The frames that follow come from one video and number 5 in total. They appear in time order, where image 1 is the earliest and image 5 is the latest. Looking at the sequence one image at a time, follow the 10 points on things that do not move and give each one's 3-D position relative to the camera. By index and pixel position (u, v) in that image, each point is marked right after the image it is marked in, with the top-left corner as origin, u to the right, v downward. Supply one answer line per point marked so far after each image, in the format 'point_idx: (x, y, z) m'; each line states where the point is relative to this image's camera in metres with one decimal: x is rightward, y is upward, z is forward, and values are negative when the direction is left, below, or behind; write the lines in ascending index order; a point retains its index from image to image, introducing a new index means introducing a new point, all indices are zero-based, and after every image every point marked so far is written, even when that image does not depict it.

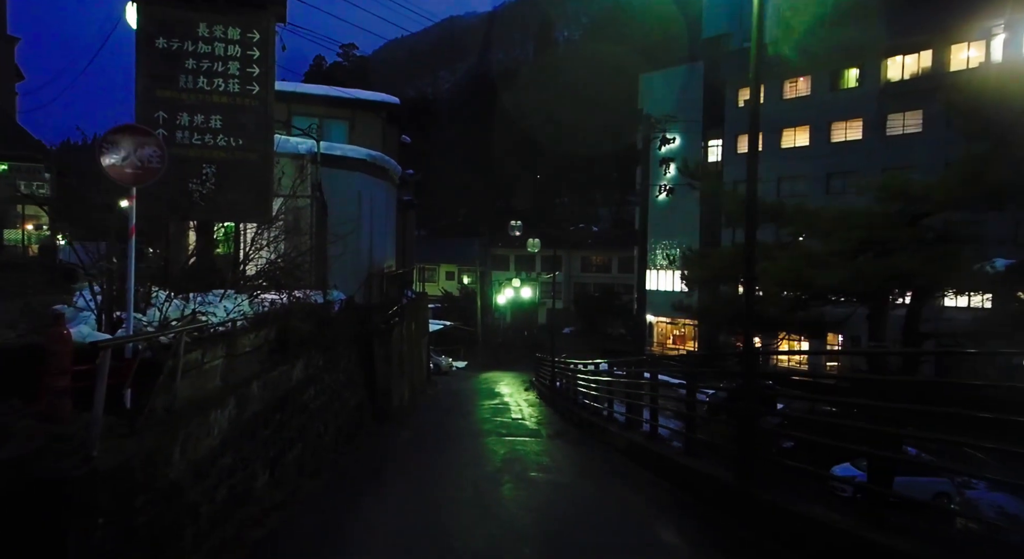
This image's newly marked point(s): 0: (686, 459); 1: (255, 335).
0: (+1.8, -1.8, +7.6) m
1: (-2.1, -0.4, +6.0) m
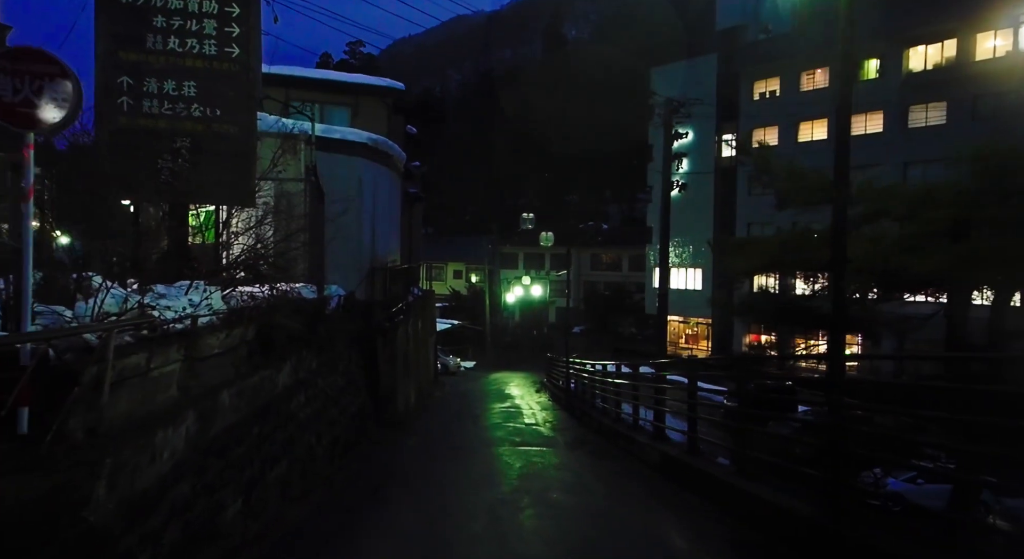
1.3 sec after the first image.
0: (+1.9, -1.7, +6.6) m
1: (-1.9, -0.4, +5.0) m
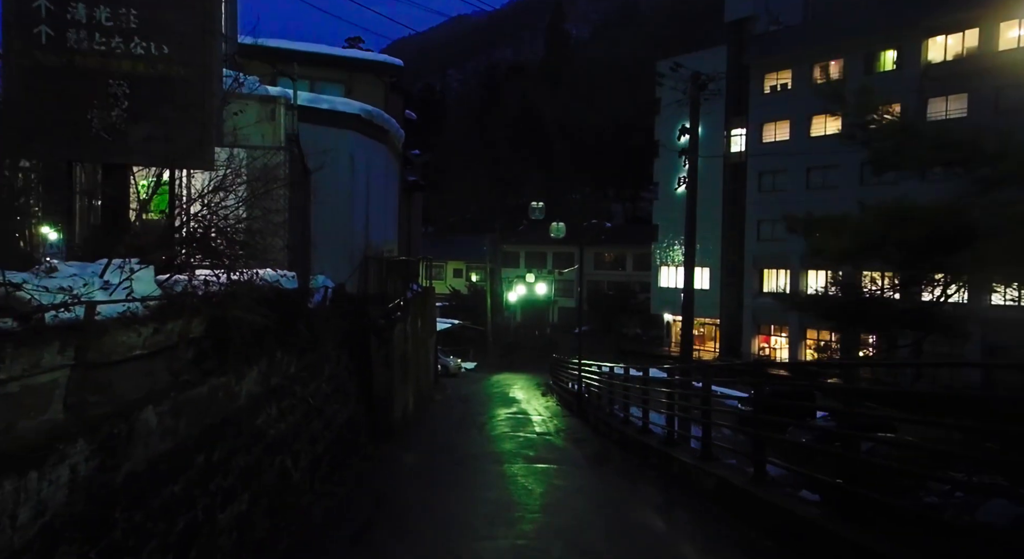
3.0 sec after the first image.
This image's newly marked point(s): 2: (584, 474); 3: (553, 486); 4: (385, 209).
0: (+2.1, -1.6, +5.2) m
1: (-1.7, -0.2, +3.7) m
2: (+0.8, -2.1, +8.2) m
3: (+0.4, -2.1, +7.7) m
4: (-2.1, +1.1, +12.1) m
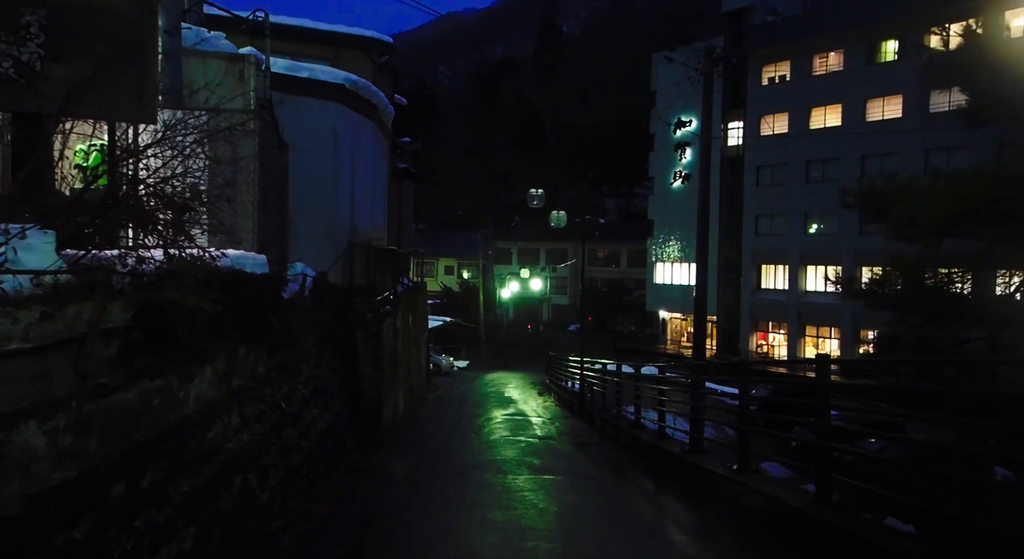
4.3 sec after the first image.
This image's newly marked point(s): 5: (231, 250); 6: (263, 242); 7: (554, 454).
0: (+2.2, -1.5, +4.3) m
1: (-1.6, -0.1, +2.7) m
2: (+0.8, -2.0, +7.3) m
3: (+0.5, -2.0, +6.7) m
4: (-2.1, +1.3, +11.1) m
5: (-2.1, +0.2, +5.6) m
6: (-2.3, +0.3, +6.9) m
7: (+0.5, -2.2, +9.4) m
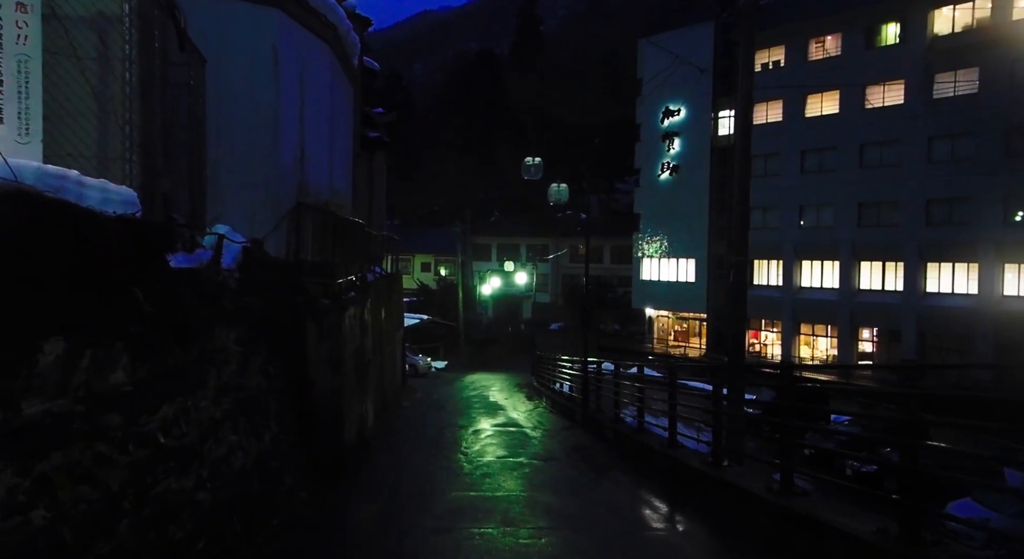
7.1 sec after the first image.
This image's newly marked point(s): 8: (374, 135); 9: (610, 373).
0: (+2.4, -1.3, +2.1) m
1: (-1.4, +0.1, +0.4) m
2: (+0.9, -1.8, +5.0) m
3: (+0.6, -1.8, +4.5) m
4: (-2.1, +1.5, +8.7) m
5: (-1.9, +0.4, +3.2) m
6: (-2.2, +0.6, +4.6) m
7: (+0.5, -2.0, +7.2) m
8: (-2.9, +3.0, +15.8) m
9: (+1.5, -1.4, +10.6) m
